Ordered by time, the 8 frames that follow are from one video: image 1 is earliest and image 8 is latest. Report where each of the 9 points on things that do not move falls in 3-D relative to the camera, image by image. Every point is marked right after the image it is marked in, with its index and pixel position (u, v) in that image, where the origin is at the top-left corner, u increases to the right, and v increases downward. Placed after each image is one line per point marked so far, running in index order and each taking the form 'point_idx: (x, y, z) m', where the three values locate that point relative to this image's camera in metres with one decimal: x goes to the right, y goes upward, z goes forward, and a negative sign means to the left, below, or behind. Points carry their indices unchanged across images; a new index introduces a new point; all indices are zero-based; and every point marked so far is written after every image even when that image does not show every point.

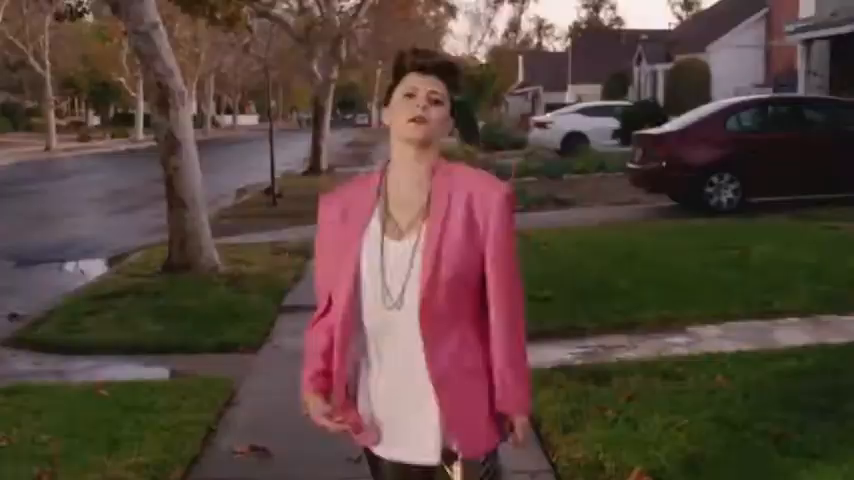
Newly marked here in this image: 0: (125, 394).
0: (-2.0, -1.0, +7.8) m
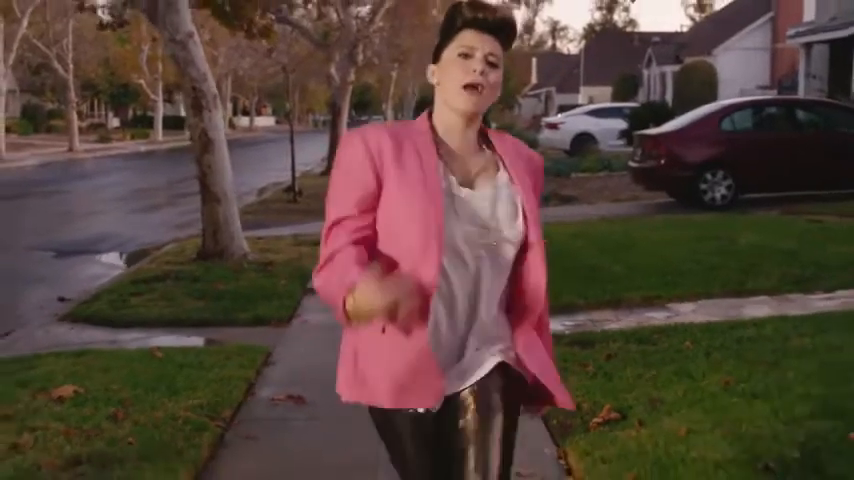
0: (-1.9, -0.9, +9.1) m
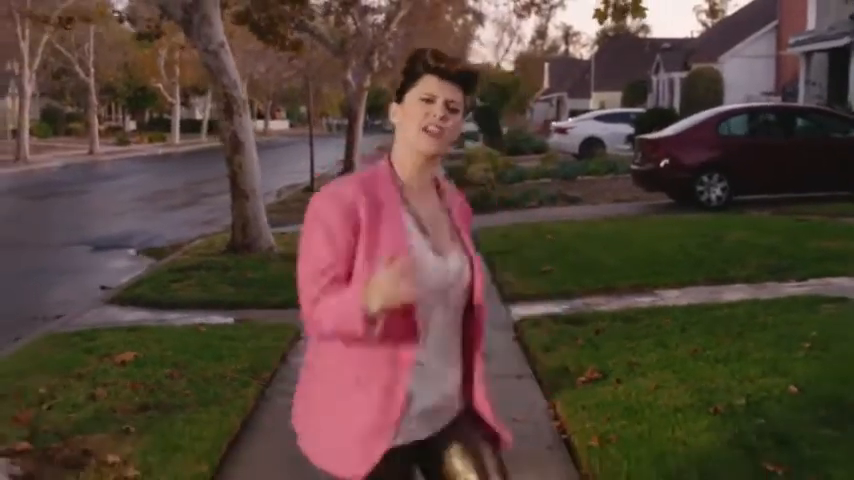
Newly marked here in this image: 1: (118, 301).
0: (-1.8, -0.8, +10.3) m
1: (-3.4, -0.7, +12.9) m
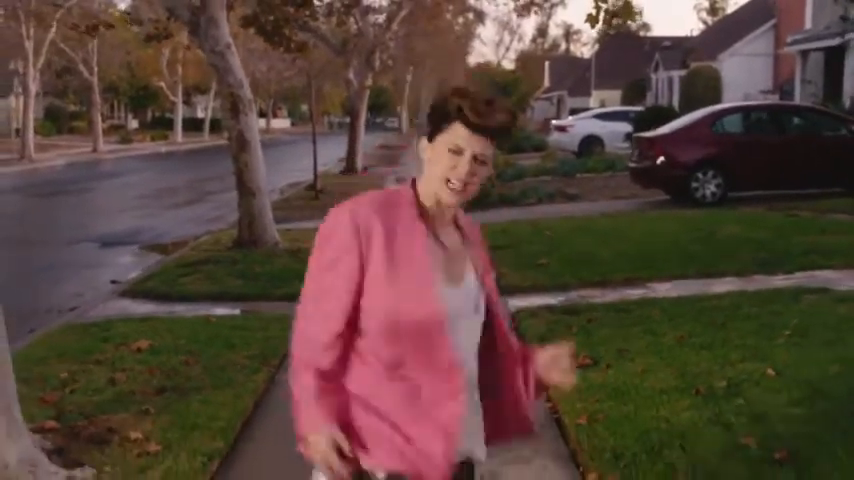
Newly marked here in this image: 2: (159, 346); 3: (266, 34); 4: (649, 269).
0: (-1.8, -0.7, +10.8) m
1: (-3.4, -0.6, +13.4) m
2: (-2.1, -0.8, +9.4) m
3: (-2.3, +2.9, +16.7) m
4: (+2.5, -0.3, +13.1) m
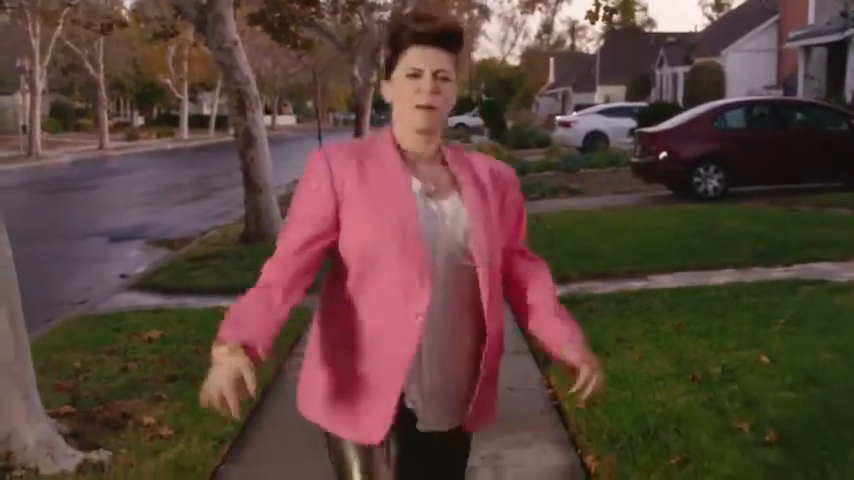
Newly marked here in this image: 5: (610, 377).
0: (-1.8, -0.7, +11.0) m
1: (-3.3, -0.5, +13.6) m
2: (-2.1, -0.8, +9.6) m
3: (-2.2, +3.0, +16.9) m
4: (+2.5, -0.2, +13.3) m
5: (+1.2, -0.9, +7.6) m
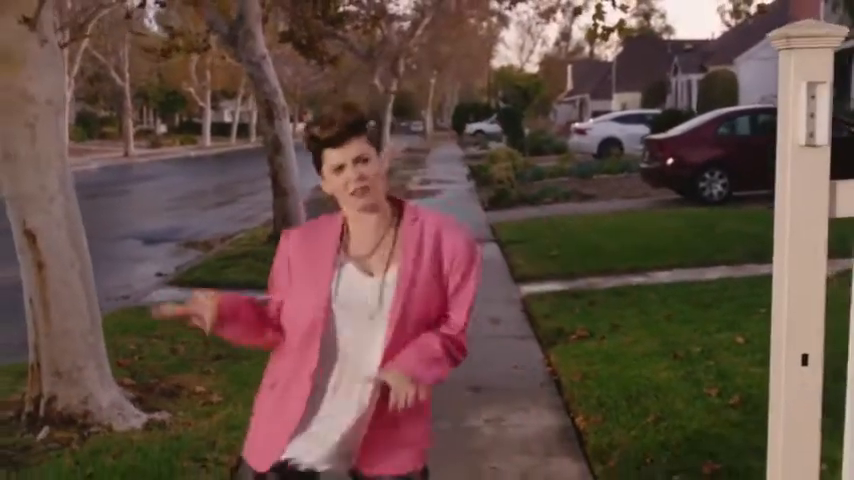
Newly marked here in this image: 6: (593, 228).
0: (-1.6, -0.7, +12.1) m
1: (-3.1, -0.5, +14.7) m
2: (-2.0, -0.8, +10.7) m
3: (-2.0, +3.0, +18.0) m
4: (+2.7, -0.2, +14.3) m
5: (+1.3, -0.9, +8.7) m
6: (+2.5, +0.2, +18.1) m
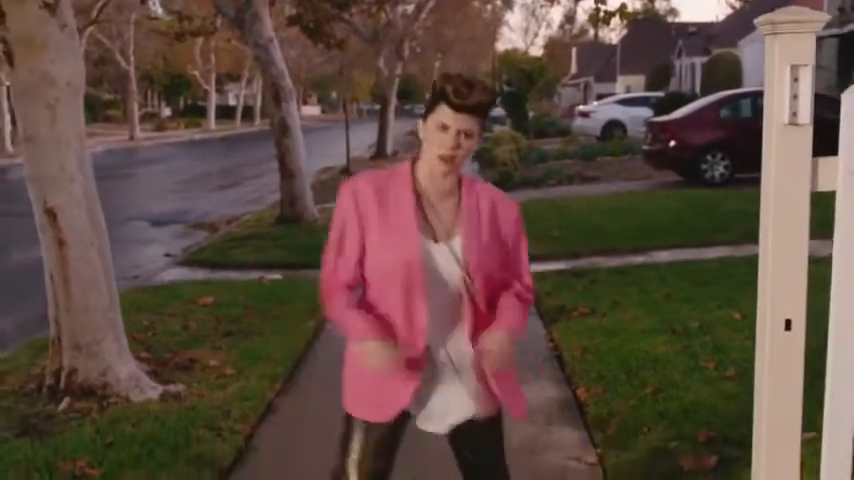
0: (-1.6, -0.4, +12.3) m
1: (-3.1, -0.3, +15.0) m
2: (-1.9, -0.6, +11.0) m
3: (-1.9, +3.3, +18.2) m
4: (+2.8, 0.0, +14.6) m
5: (+1.4, -0.7, +8.9) m
6: (+2.6, +0.5, +18.3) m
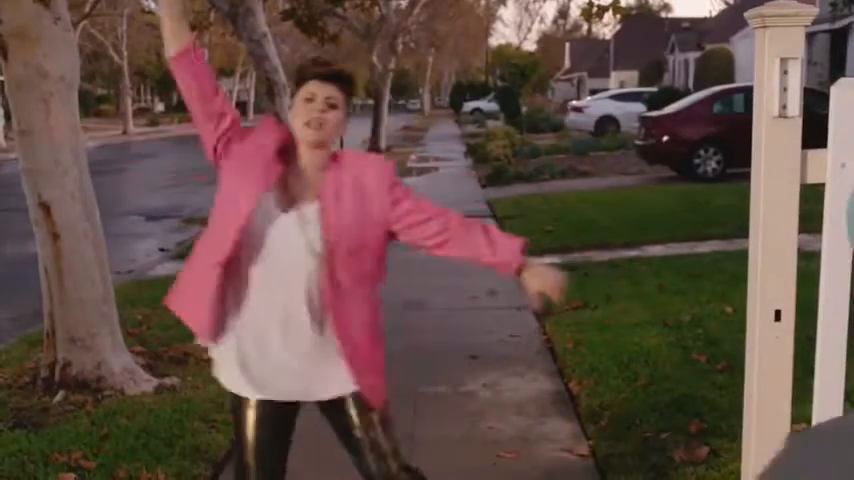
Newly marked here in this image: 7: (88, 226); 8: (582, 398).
0: (-1.6, -0.4, +12.4) m
1: (-3.1, -0.2, +15.0) m
2: (-2.0, -0.5, +11.0) m
3: (-2.0, +3.4, +18.2) m
4: (+2.7, +0.1, +14.6) m
5: (+1.3, -0.6, +9.0) m
6: (+2.5, +0.6, +18.4) m
7: (-2.1, +0.1, +7.4) m
8: (+0.9, -1.0, +7.1) m
